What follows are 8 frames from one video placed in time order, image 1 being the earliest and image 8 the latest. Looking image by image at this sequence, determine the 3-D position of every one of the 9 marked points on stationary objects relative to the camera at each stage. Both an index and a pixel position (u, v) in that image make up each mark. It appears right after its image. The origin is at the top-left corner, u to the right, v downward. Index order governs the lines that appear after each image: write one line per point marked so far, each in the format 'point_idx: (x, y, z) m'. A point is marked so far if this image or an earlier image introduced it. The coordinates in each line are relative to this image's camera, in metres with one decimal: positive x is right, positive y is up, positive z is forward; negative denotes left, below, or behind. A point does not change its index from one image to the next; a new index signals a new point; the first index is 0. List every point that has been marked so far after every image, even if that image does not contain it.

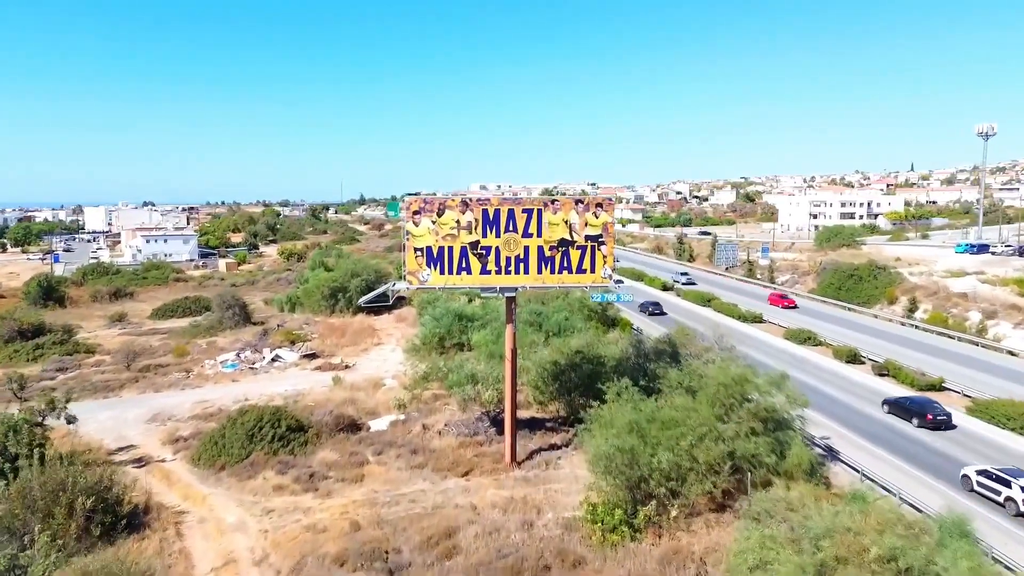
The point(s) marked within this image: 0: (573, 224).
0: (+1.8, +1.9, +18.8) m
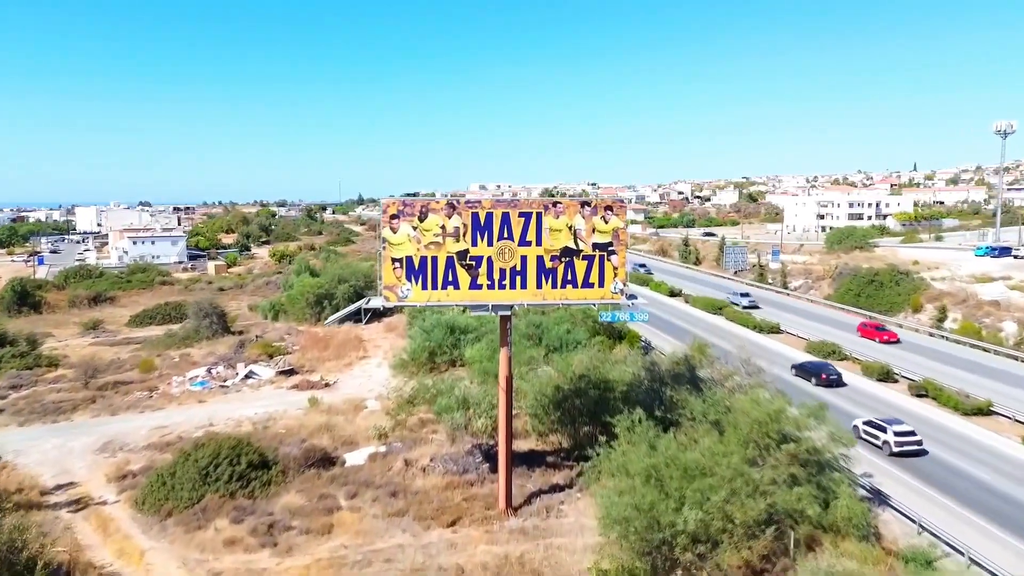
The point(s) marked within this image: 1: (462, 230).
0: (+1.7, +1.5, +16.0) m
1: (-1.2, +1.4, +15.7) m
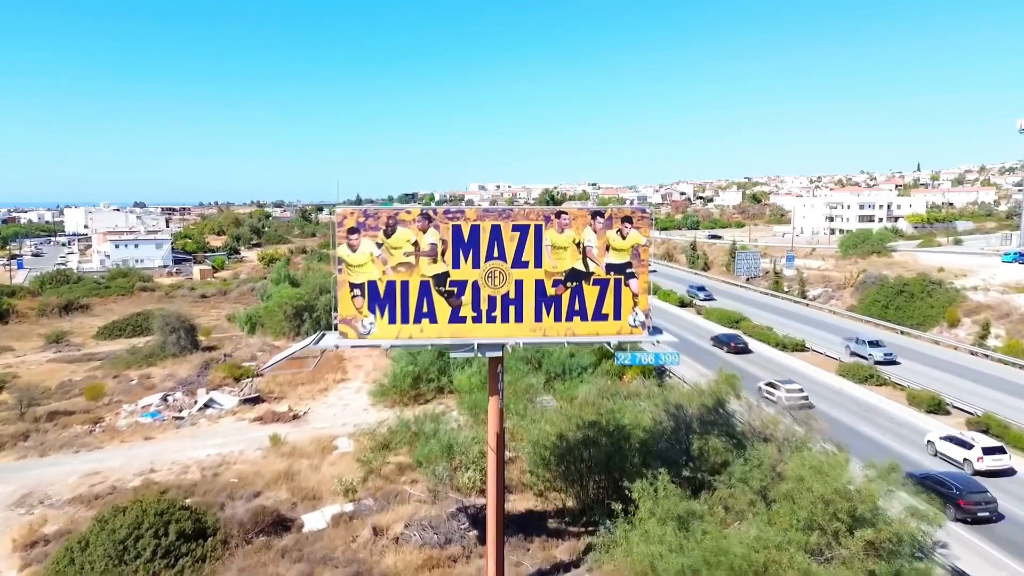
0: (+1.5, +0.8, +12.6) m
1: (-1.4, +0.8, +12.3) m
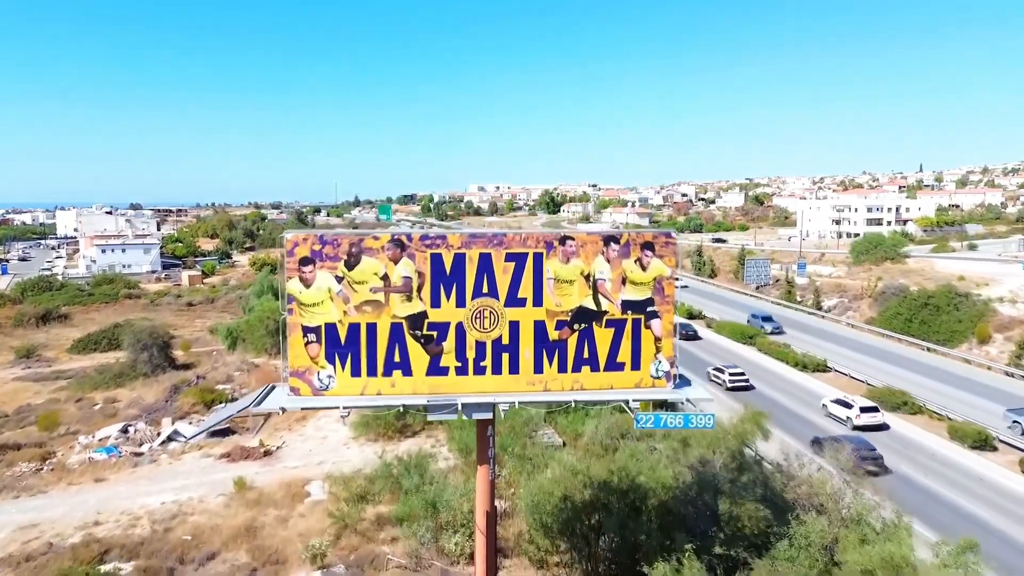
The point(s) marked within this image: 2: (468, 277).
0: (+1.4, +0.1, +10.1) m
1: (-1.5, +0.1, +9.8) m
2: (-0.7, +0.2, +9.9) m
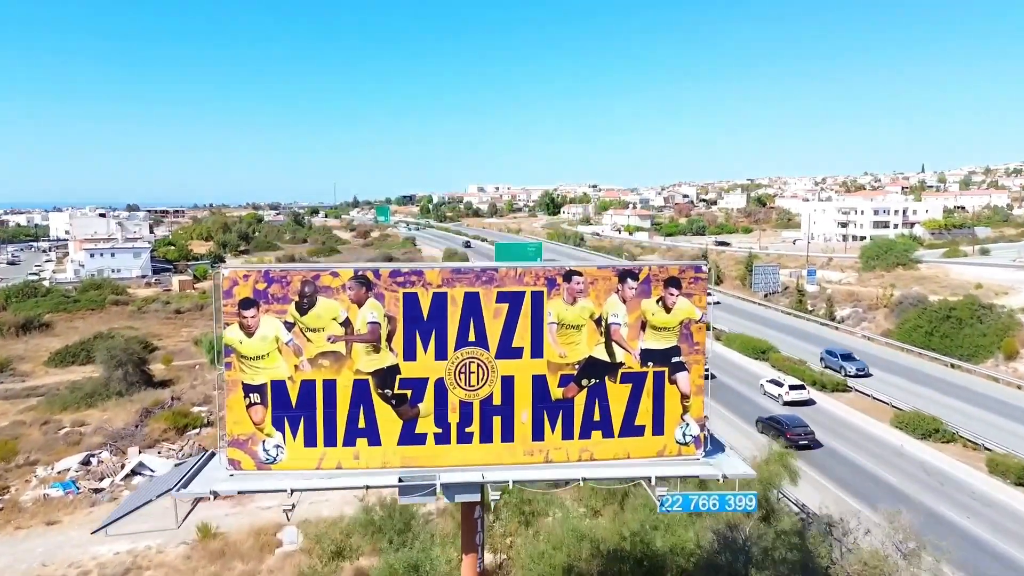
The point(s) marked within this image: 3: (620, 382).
0: (+1.3, -0.5, +8.2) m
1: (-1.6, -0.5, +7.9) m
2: (-0.8, -0.4, +8.0) m
3: (+1.4, -1.2, +8.3) m
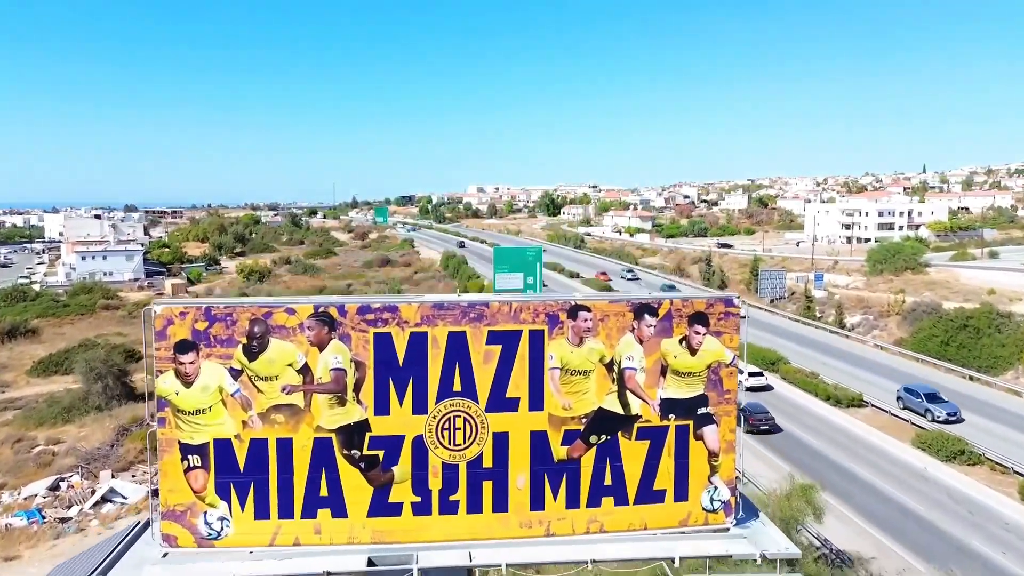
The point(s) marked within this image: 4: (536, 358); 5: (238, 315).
0: (+1.3, -0.9, +6.8) m
1: (-1.7, -0.9, +6.5) m
2: (-0.9, -0.9, +6.6) m
3: (+1.3, -1.6, +6.9) m
4: (+0.3, -0.8, +6.7) m
5: (-2.8, -0.3, +6.4) m
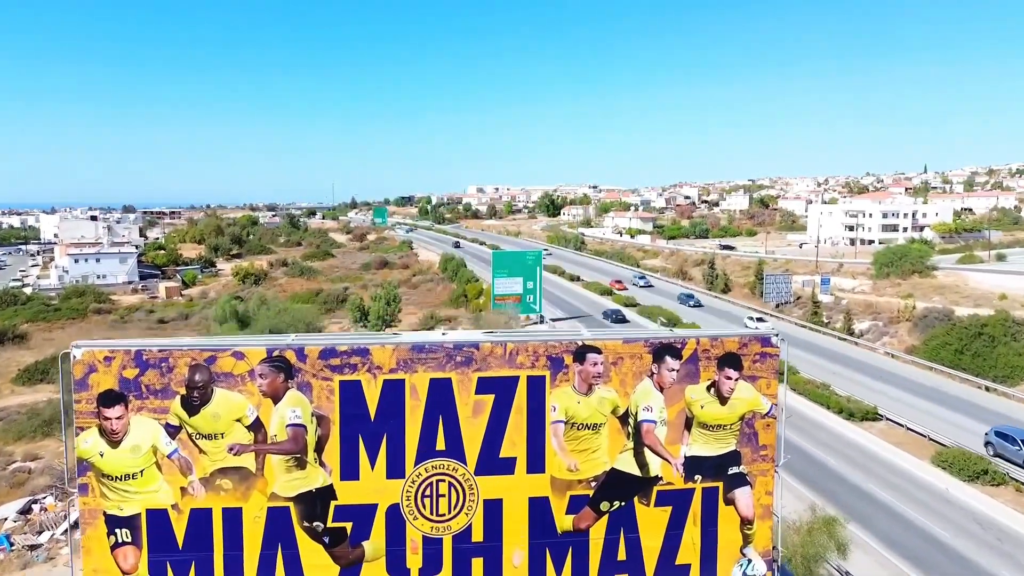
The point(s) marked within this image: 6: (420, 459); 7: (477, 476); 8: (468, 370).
0: (+1.2, -1.2, +5.7) m
1: (-1.7, -1.3, +5.4) m
2: (-0.9, -1.2, +5.5) m
3: (+1.3, -2.0, +5.8) m
4: (+0.2, -1.1, +5.6) m
5: (-2.9, -0.6, +5.3) m
6: (-0.9, -1.5, +5.5) m
7: (-0.3, -1.7, +5.6) m
8: (-0.5, -0.7, +5.5) m
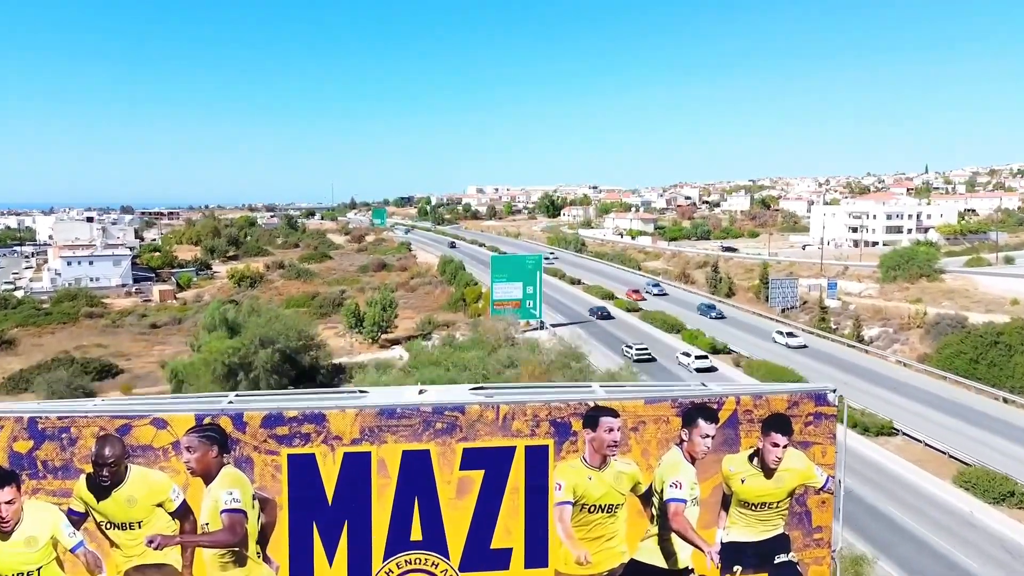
0: (+1.2, -1.6, +4.6) m
1: (-1.7, -1.6, +4.3) m
2: (-1.0, -1.5, +4.4) m
3: (+1.3, -2.3, +4.7) m
4: (+0.2, -1.5, +4.5) m
5: (-2.9, -0.9, +4.2) m
6: (-0.9, -1.8, +4.4) m
7: (-0.4, -2.0, +4.4) m
8: (-0.6, -1.0, +4.3) m
